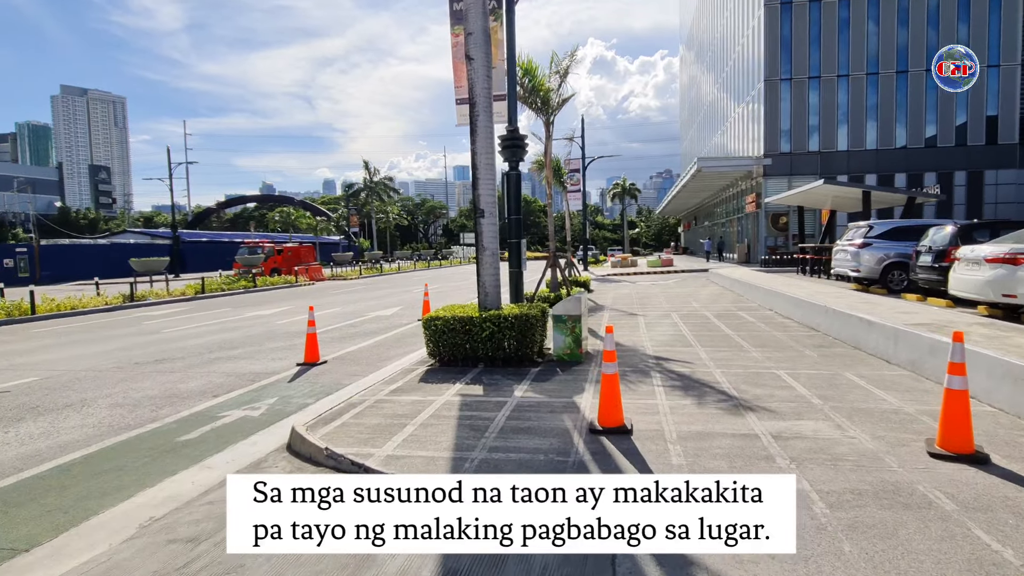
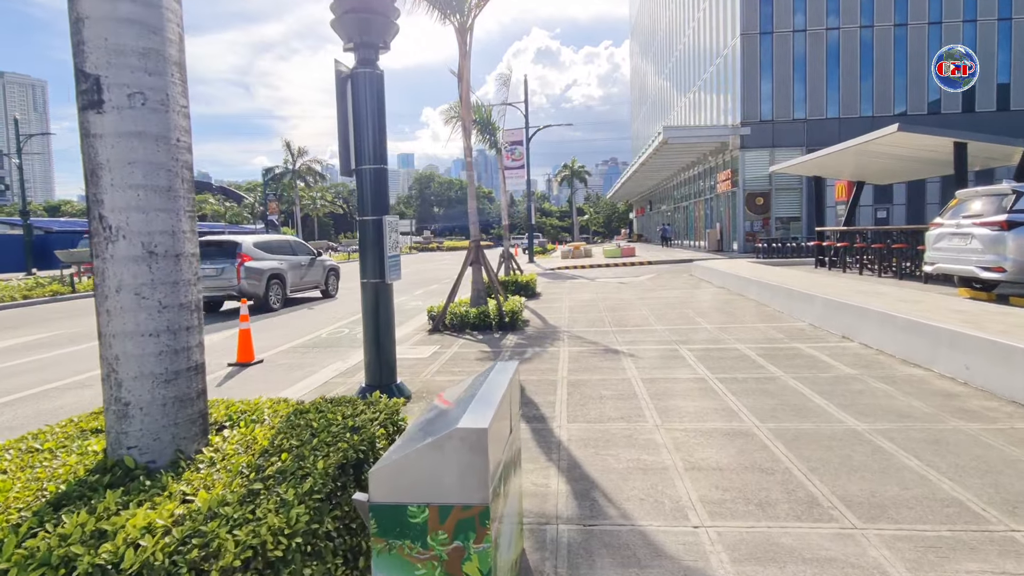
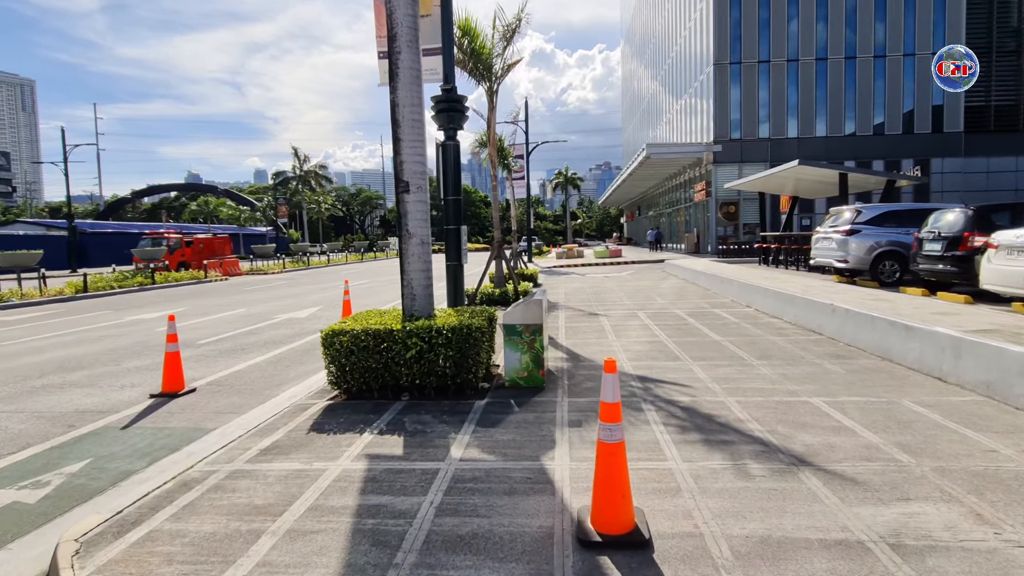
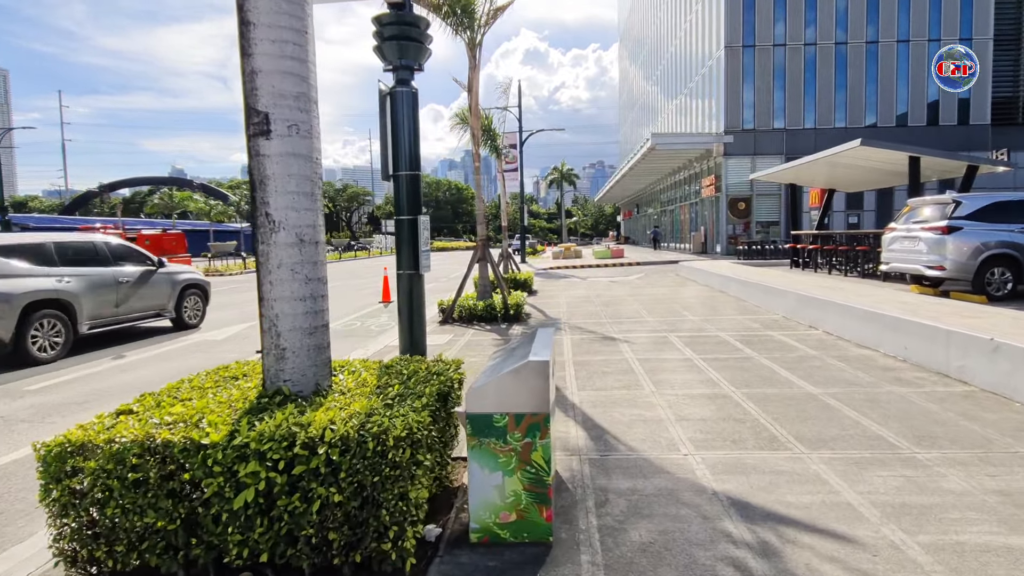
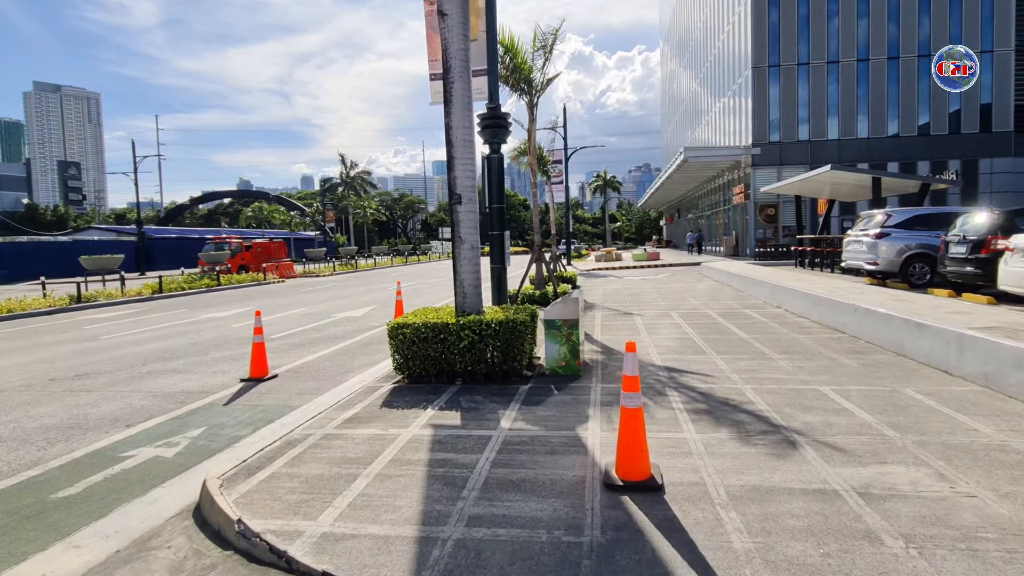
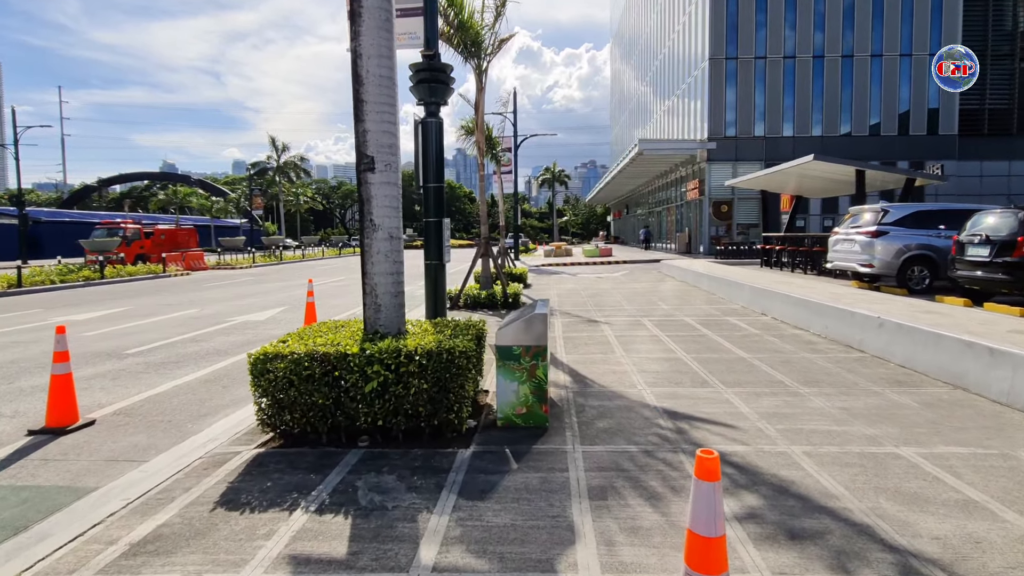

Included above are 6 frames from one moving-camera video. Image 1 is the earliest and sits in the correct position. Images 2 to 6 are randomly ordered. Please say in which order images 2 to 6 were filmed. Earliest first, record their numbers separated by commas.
5, 3, 6, 4, 2
